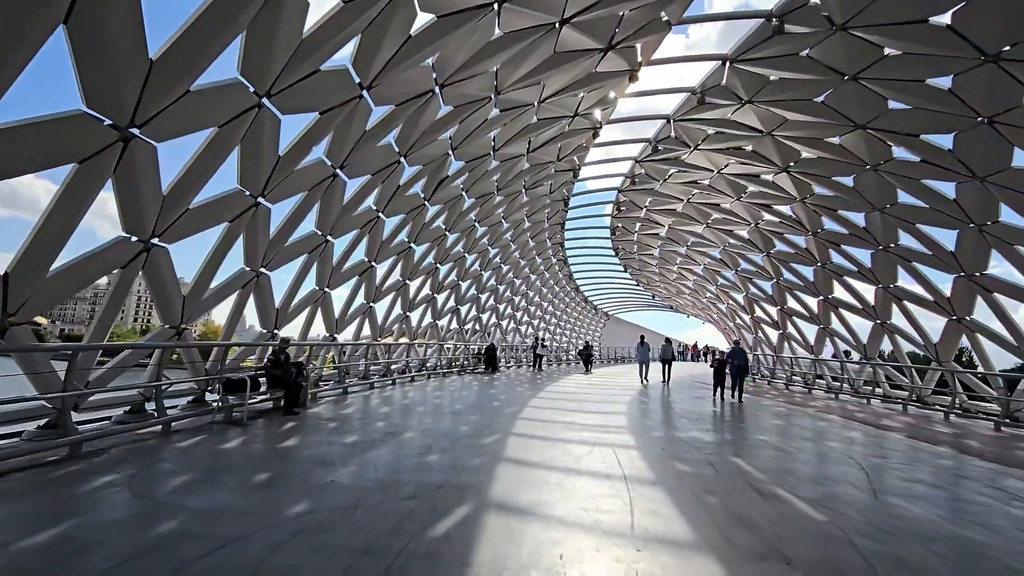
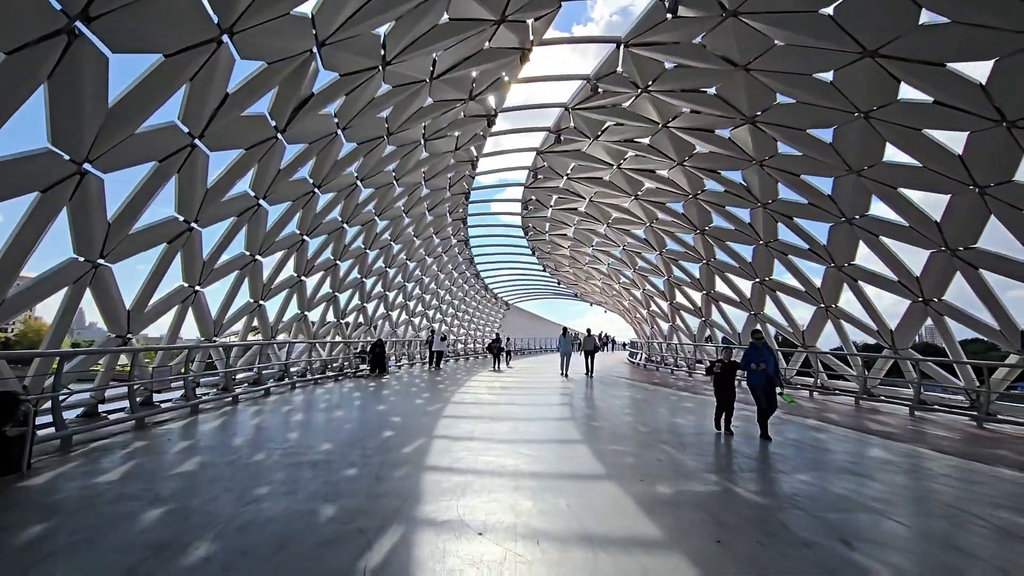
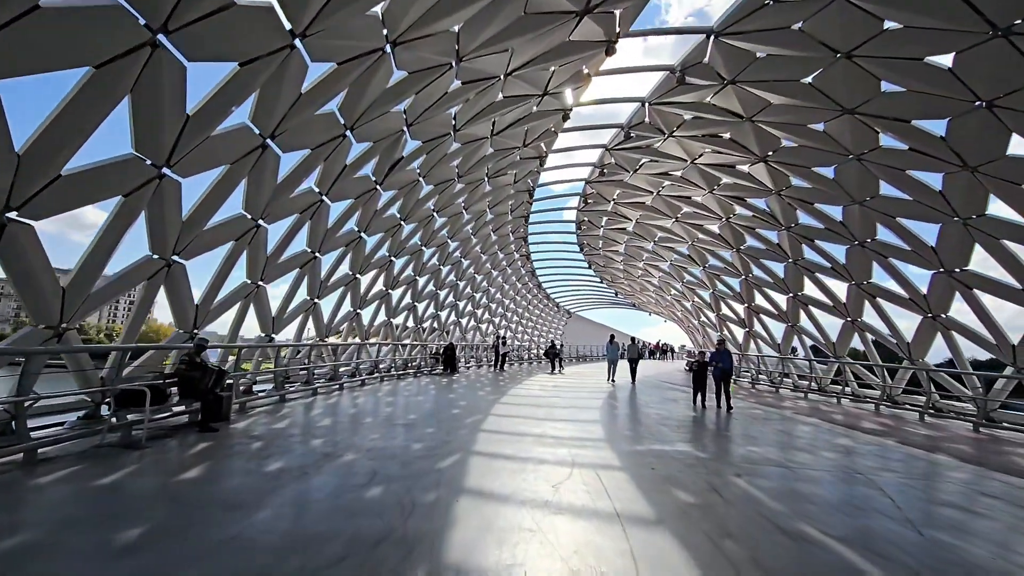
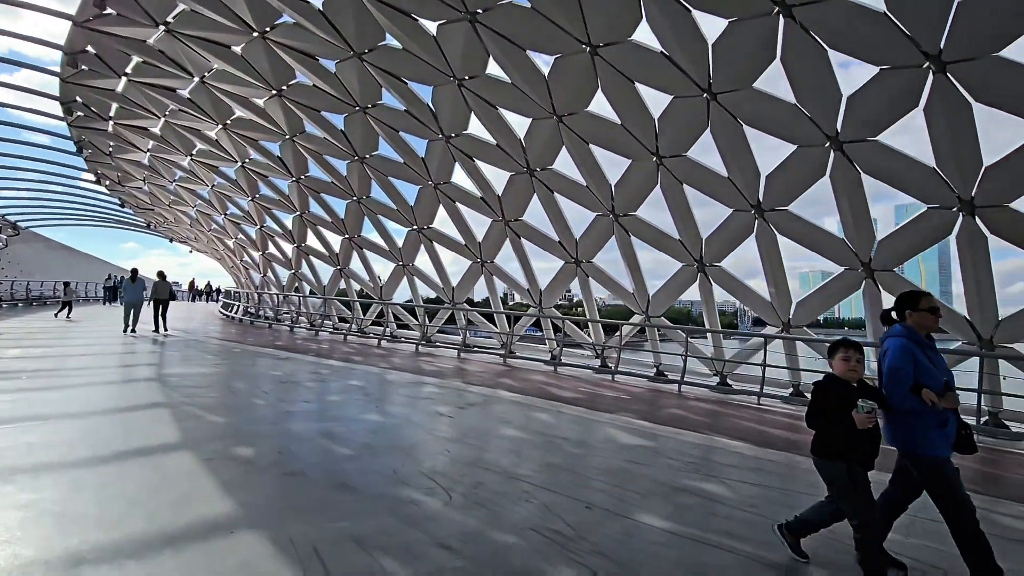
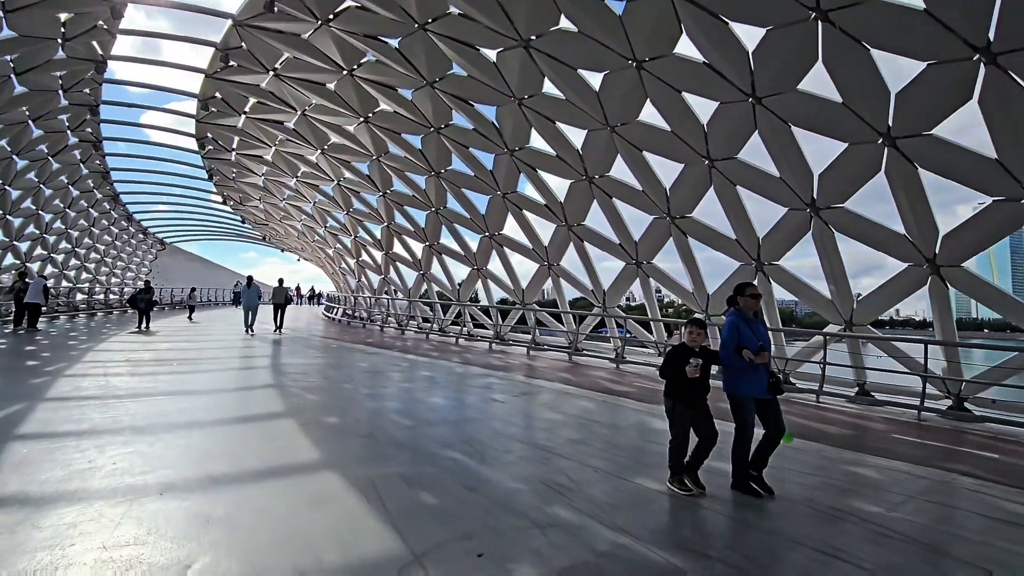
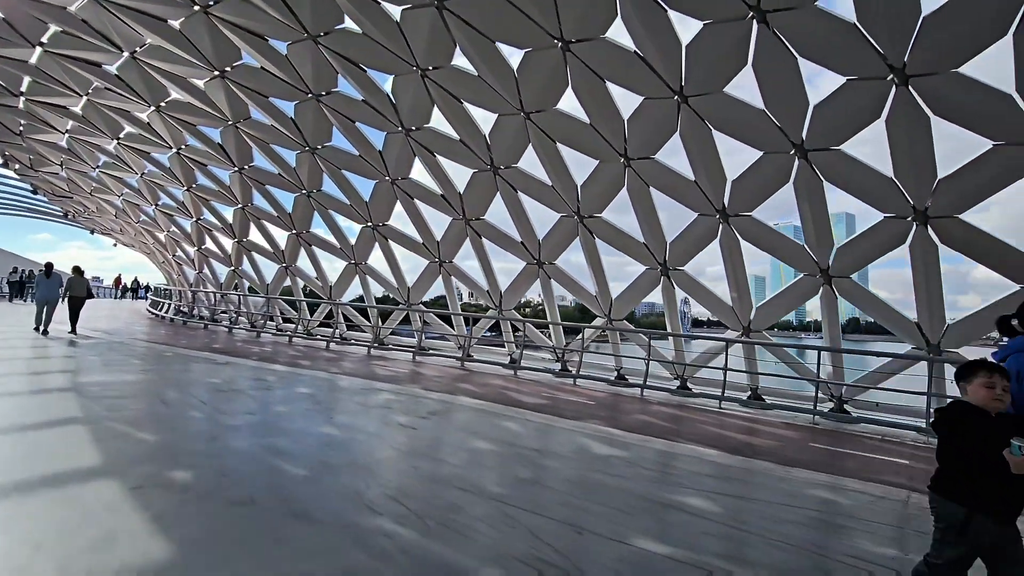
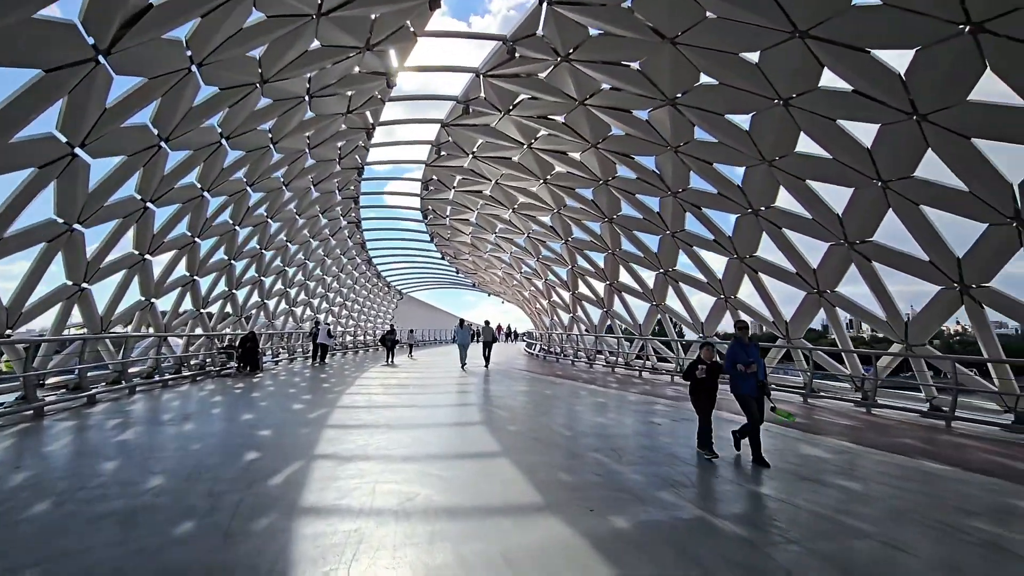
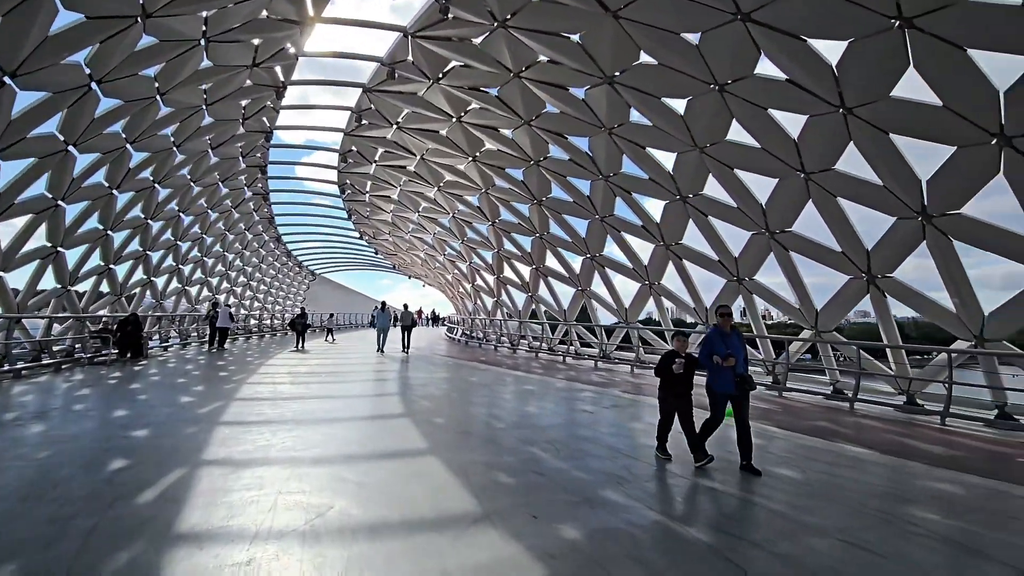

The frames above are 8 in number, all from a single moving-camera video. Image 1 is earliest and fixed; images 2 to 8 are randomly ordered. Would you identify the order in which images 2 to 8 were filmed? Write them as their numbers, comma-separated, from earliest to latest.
3, 2, 7, 8, 5, 4, 6
